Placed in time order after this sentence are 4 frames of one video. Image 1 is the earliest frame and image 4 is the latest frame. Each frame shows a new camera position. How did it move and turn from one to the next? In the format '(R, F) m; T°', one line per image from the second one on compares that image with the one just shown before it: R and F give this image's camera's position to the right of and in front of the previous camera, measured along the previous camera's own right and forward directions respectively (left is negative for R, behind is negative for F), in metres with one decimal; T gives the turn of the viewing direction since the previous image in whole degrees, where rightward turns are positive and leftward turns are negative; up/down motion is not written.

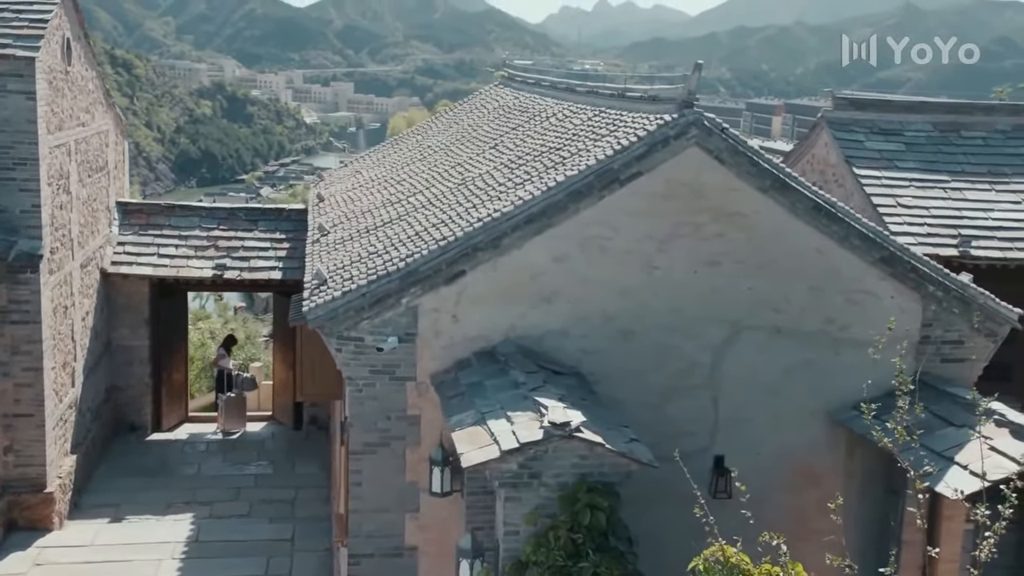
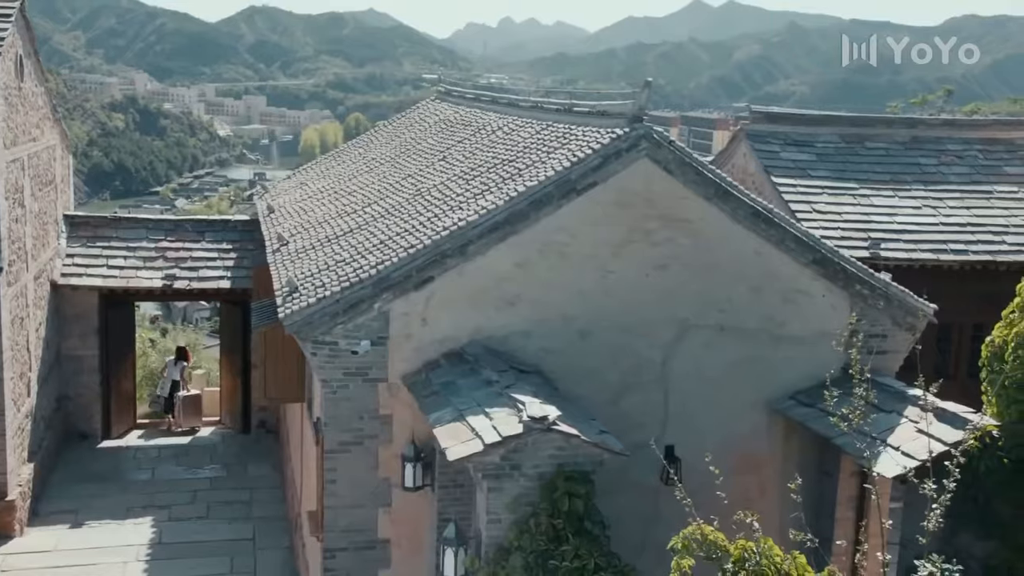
(-0.7, -0.4) m; +7°
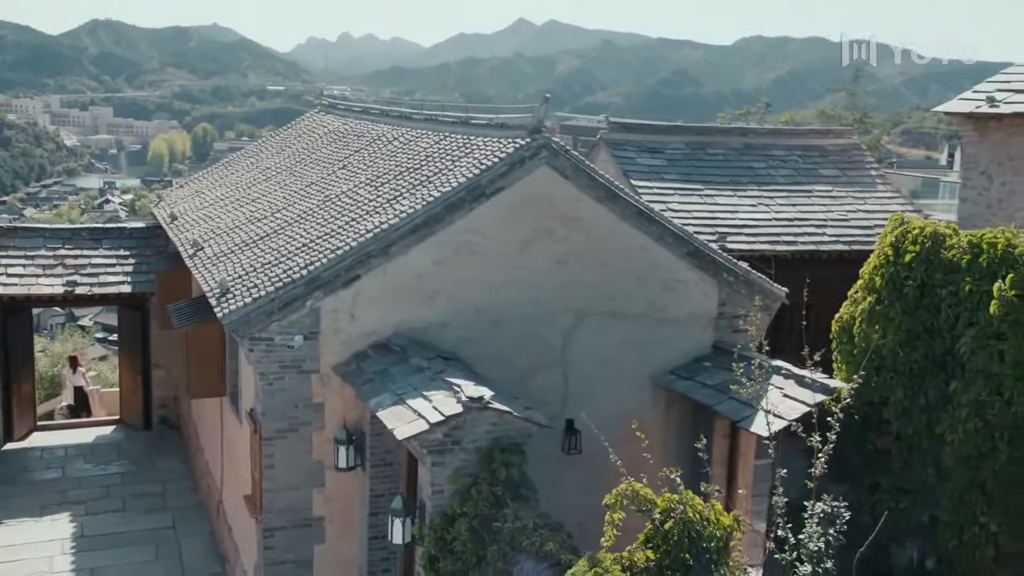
(-1.1, -0.8) m; +11°
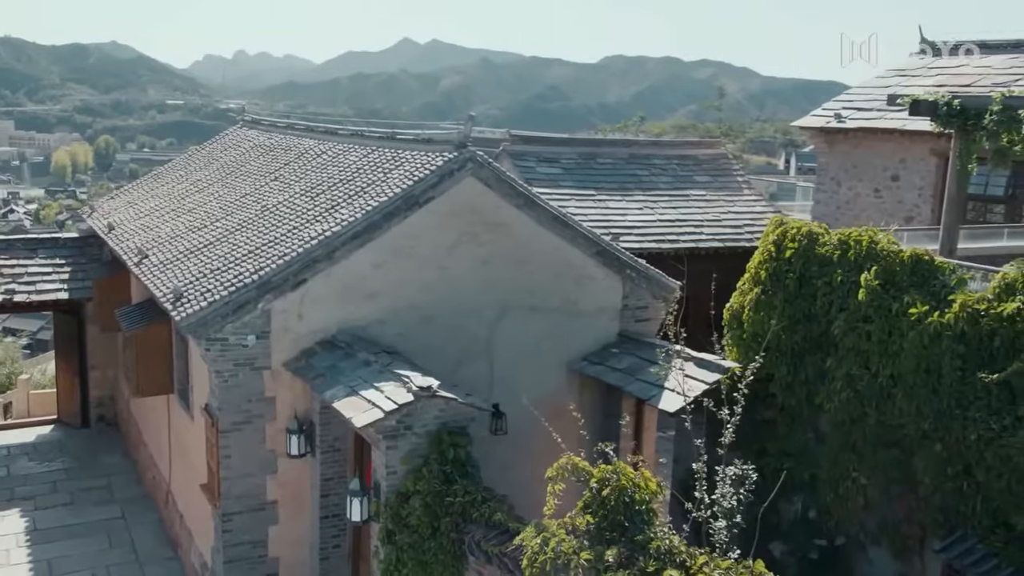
(-0.6, -1.0) m; +7°
